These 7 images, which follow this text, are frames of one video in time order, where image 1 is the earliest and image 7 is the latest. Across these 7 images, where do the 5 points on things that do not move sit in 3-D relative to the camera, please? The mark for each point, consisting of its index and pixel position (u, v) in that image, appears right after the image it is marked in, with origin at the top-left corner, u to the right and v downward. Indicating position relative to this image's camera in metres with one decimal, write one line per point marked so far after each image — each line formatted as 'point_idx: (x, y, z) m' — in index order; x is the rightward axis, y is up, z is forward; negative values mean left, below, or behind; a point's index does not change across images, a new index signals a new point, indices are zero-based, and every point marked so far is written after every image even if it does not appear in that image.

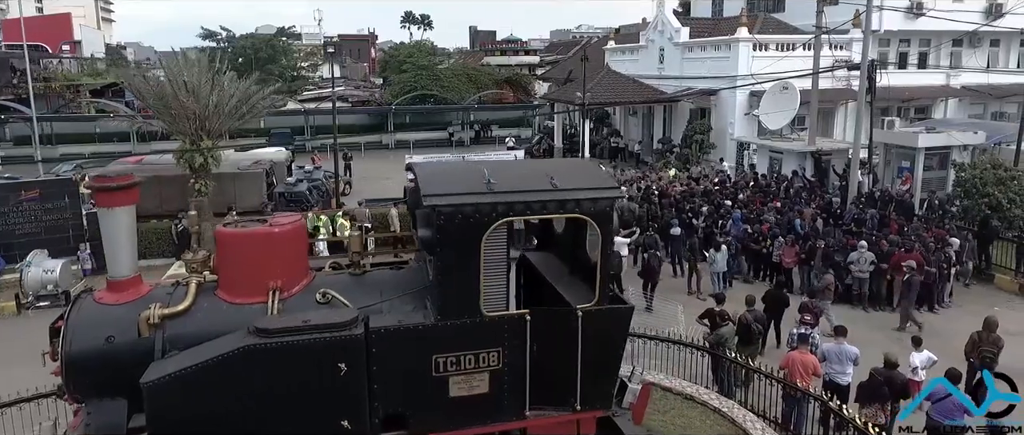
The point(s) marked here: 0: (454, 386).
0: (-0.5, -1.4, +5.1) m
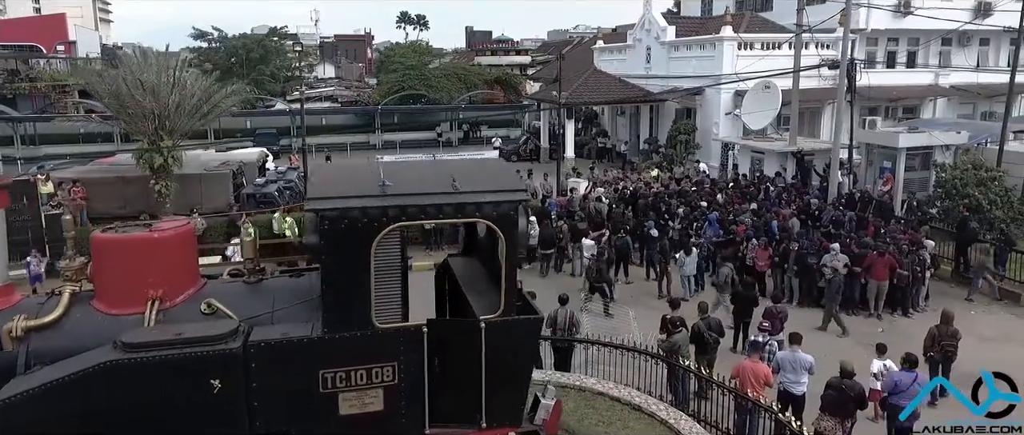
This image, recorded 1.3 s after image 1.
0: (-1.3, -1.4, +4.7) m
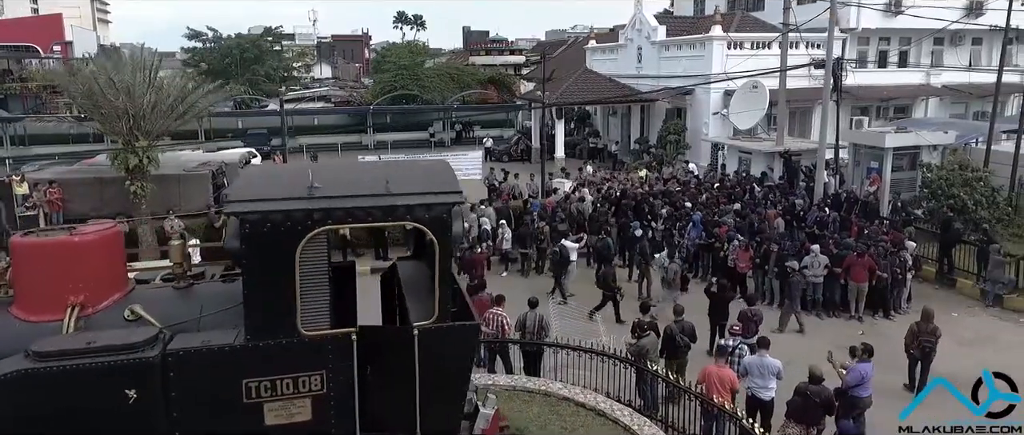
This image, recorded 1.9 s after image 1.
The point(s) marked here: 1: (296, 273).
0: (-1.8, -1.5, +4.5) m
1: (-1.6, -0.4, +4.4) m
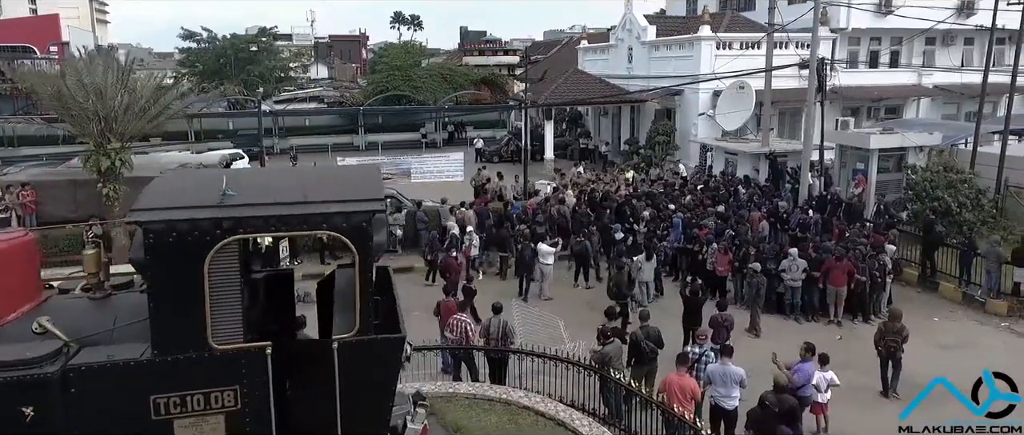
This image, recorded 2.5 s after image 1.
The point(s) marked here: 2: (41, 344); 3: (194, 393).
0: (-2.4, -1.5, +4.4) m
1: (-2.1, -0.5, +4.2) m
2: (-3.3, -0.9, +4.3) m
3: (-2.3, -1.2, +4.3) m
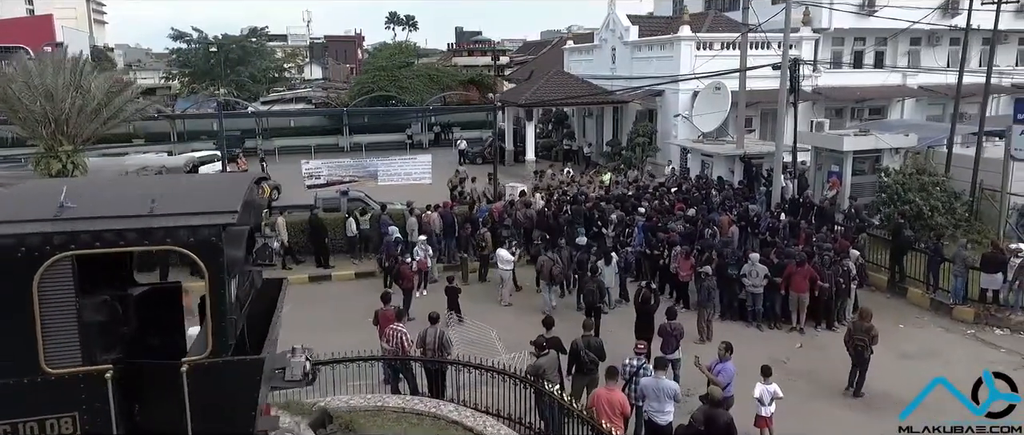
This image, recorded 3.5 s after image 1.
0: (-3.3, -1.6, +4.0) m
1: (-3.1, -0.6, +3.9) m
2: (-4.3, -1.0, +4.0) m
3: (-3.2, -1.3, +4.0) m
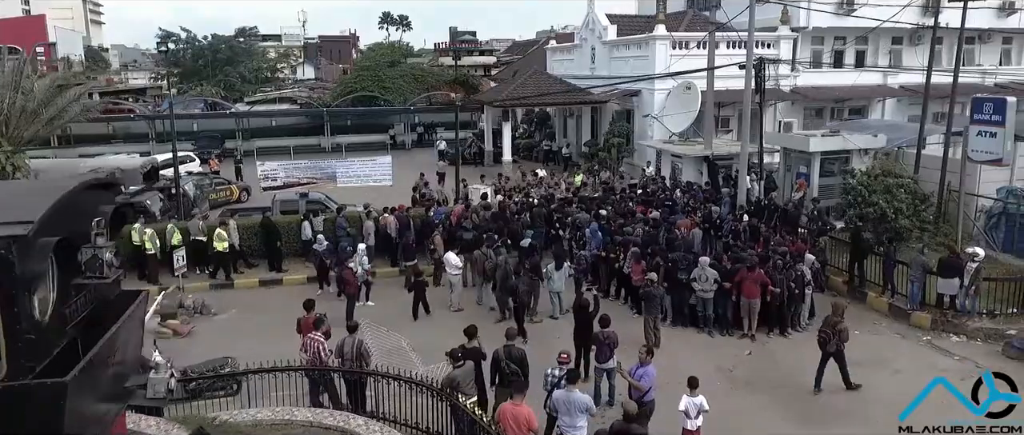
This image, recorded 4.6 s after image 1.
0: (-4.4, -1.7, +3.7) m
1: (-4.2, -0.6, +3.6) m
2: (-5.4, -1.1, +3.7) m
3: (-4.3, -1.4, +3.7) m
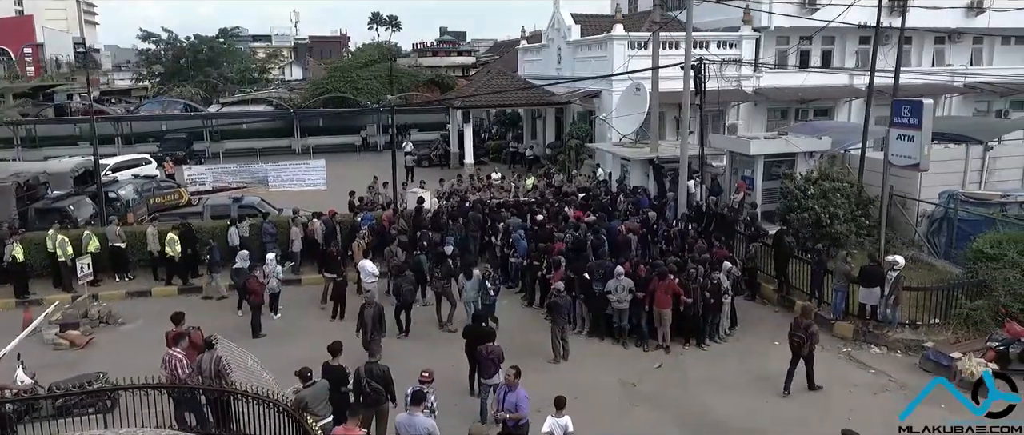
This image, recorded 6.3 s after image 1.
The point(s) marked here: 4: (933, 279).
0: (-6.3, -1.8, +3.3) m
1: (-6.0, -0.8, +3.2) m
2: (-7.2, -1.2, +3.2) m
3: (-6.2, -1.6, +3.2) m
4: (+9.4, -1.4, +13.7) m
